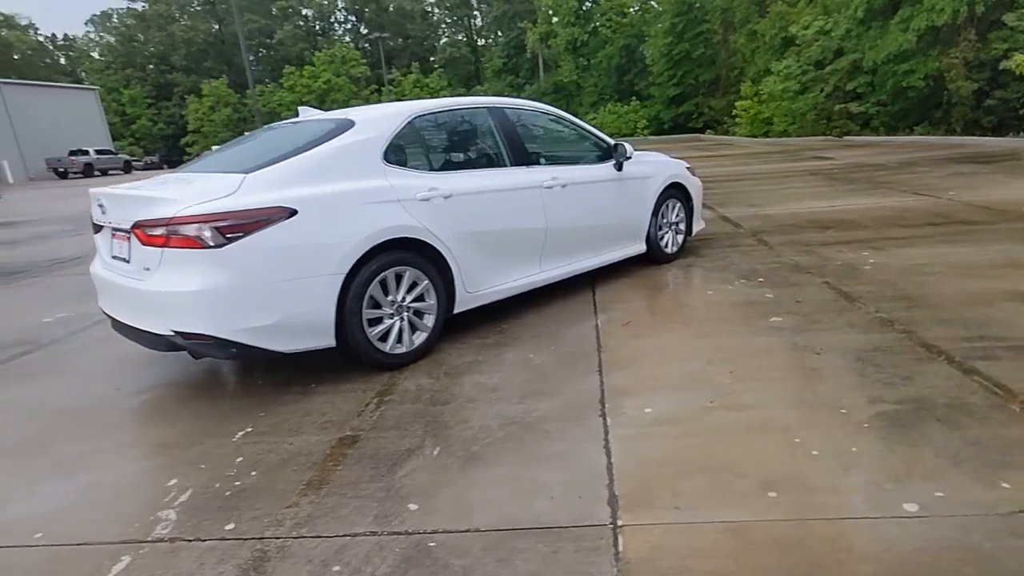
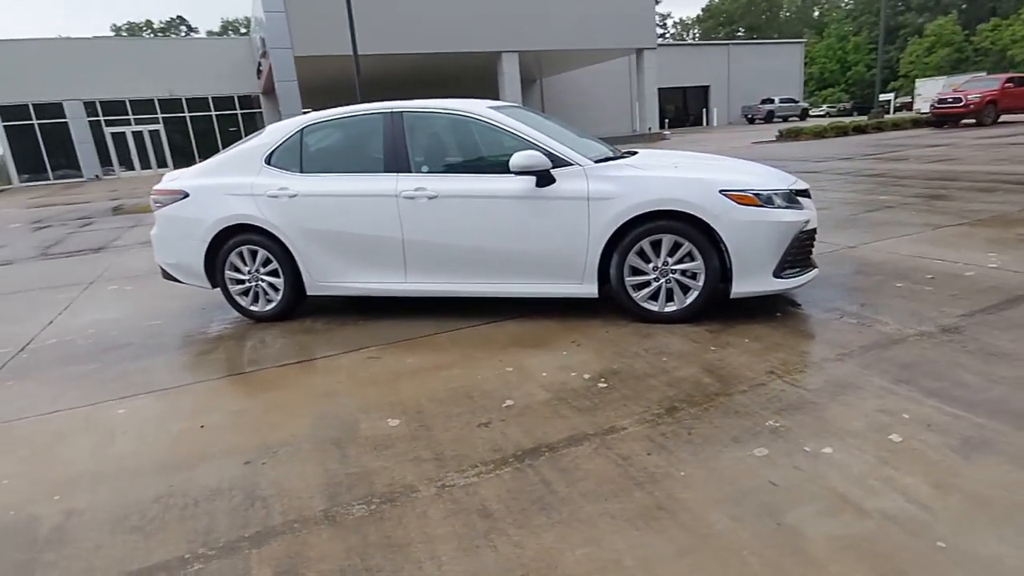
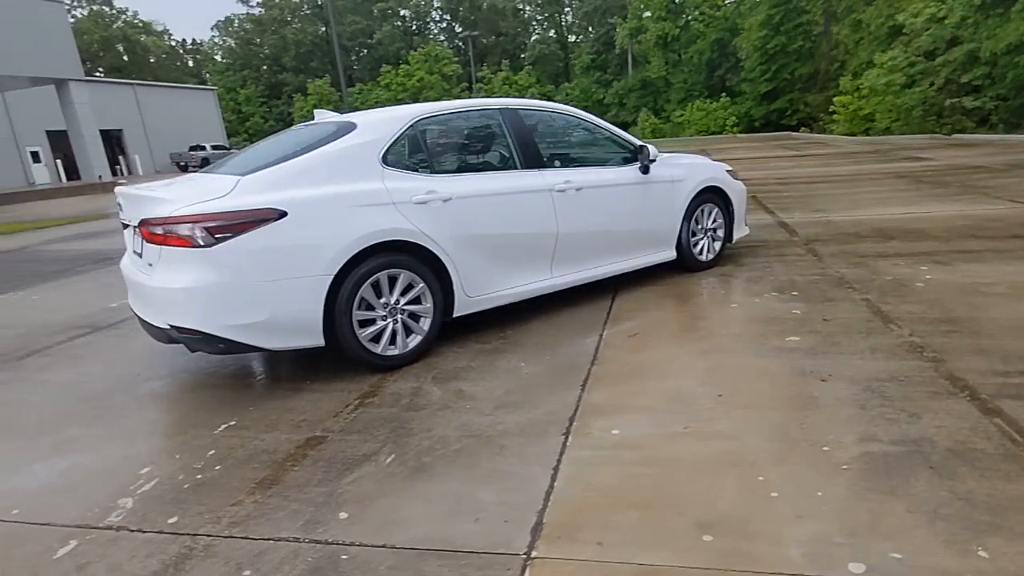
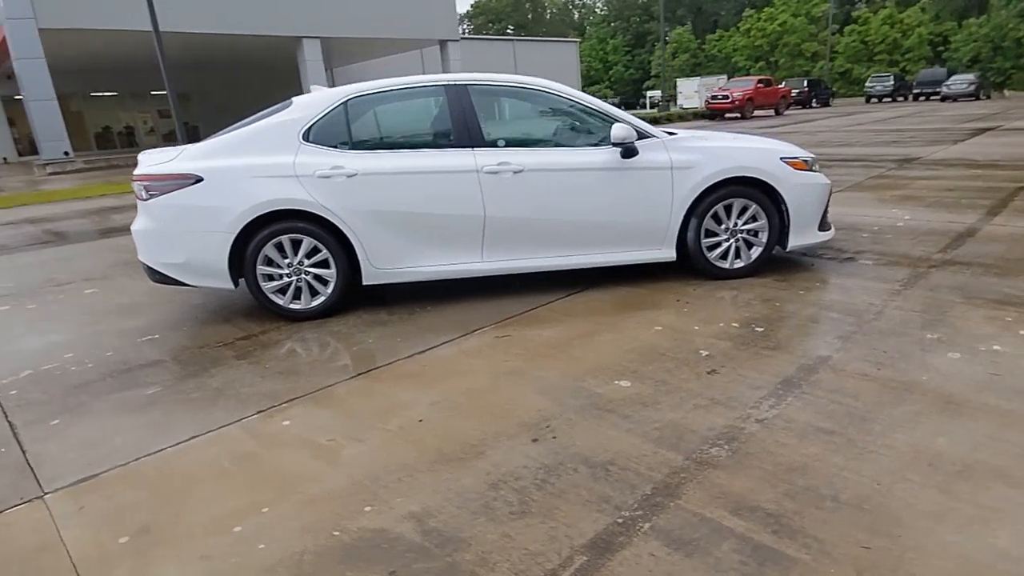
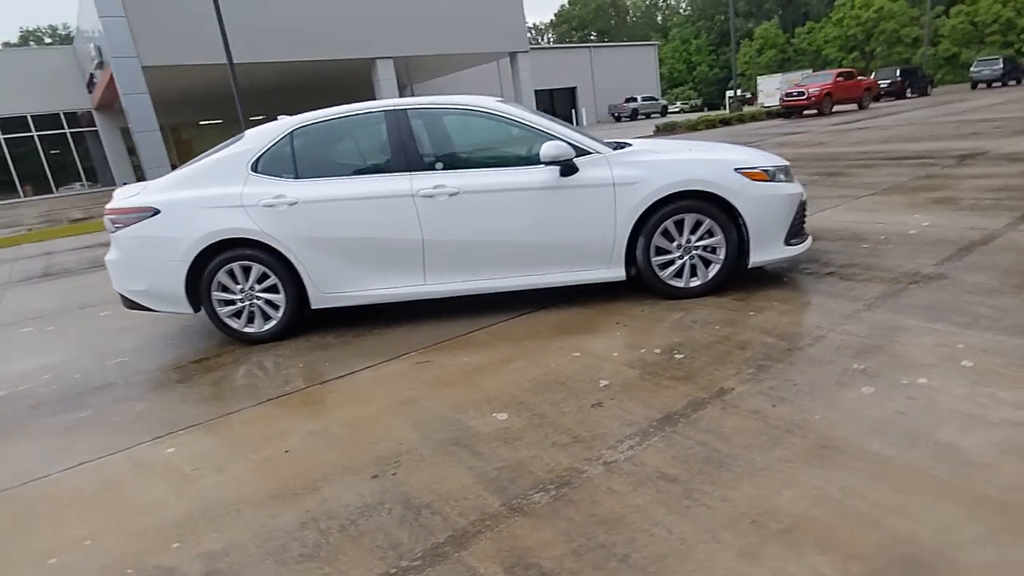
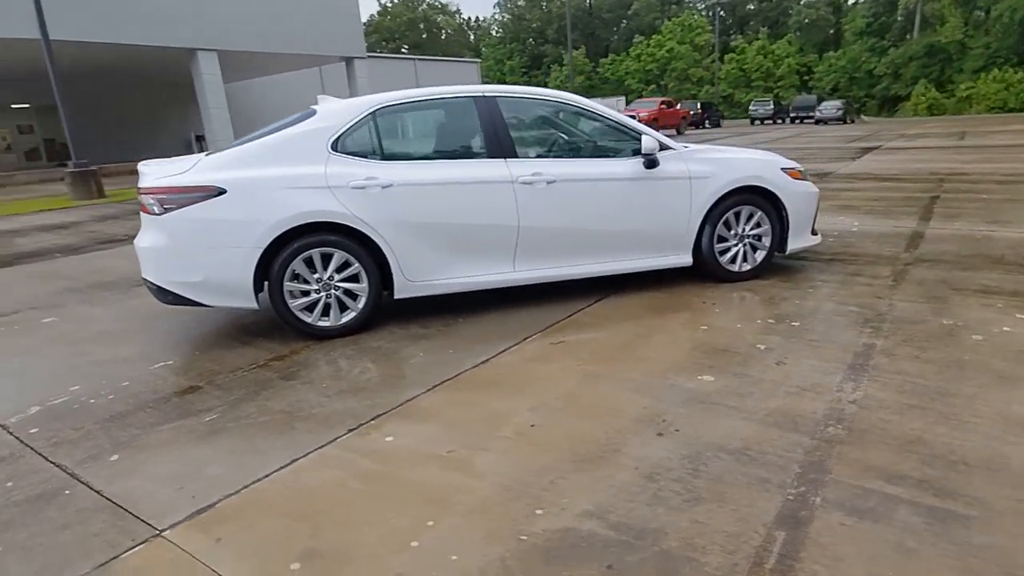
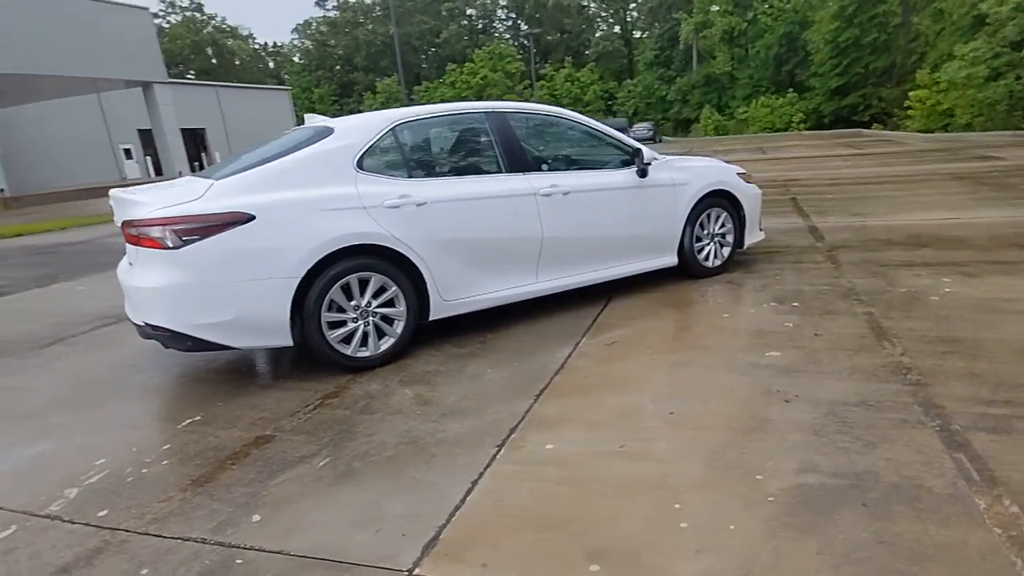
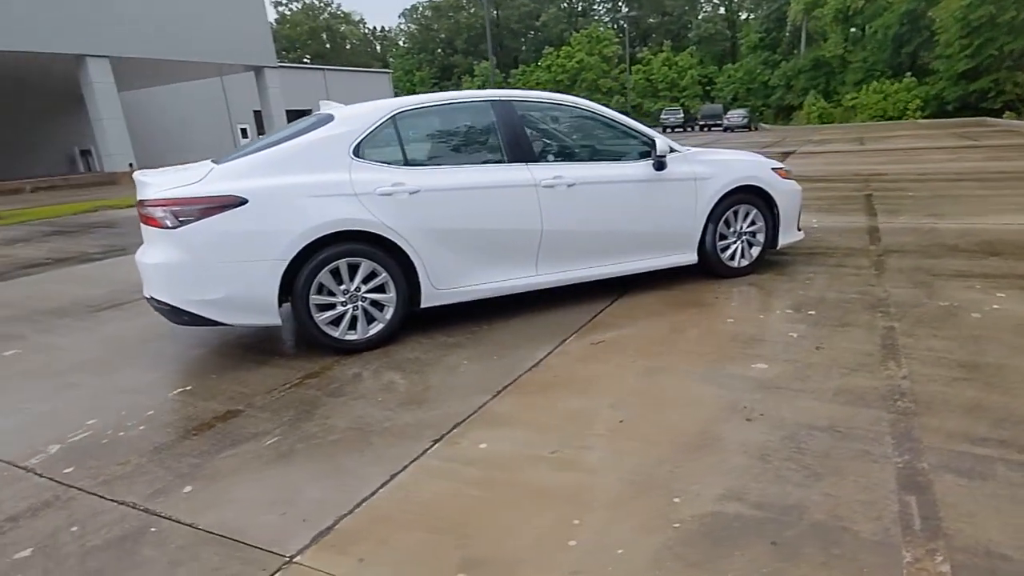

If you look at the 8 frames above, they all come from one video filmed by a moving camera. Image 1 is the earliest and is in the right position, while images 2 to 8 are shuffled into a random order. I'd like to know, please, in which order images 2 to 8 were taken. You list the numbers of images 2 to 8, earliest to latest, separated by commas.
3, 7, 8, 6, 4, 5, 2
